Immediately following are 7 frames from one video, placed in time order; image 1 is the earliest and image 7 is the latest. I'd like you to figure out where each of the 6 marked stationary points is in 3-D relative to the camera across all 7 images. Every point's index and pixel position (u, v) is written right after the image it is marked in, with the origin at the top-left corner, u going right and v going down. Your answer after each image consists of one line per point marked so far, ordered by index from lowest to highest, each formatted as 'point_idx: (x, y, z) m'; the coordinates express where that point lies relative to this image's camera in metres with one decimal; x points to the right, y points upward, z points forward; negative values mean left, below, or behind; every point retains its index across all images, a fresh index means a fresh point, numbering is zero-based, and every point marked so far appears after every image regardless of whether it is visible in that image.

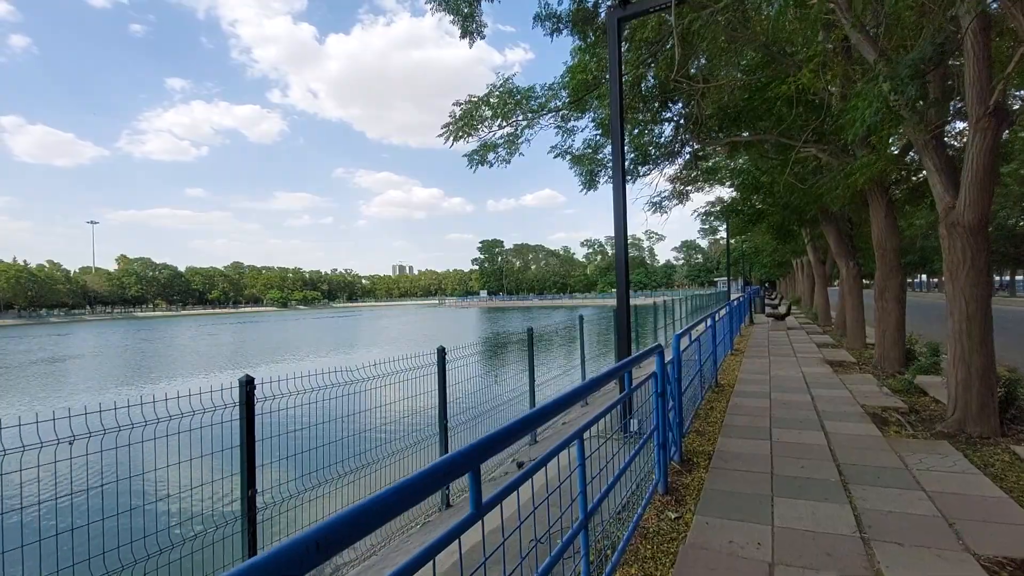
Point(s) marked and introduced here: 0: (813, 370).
0: (+3.7, -1.0, +6.3) m
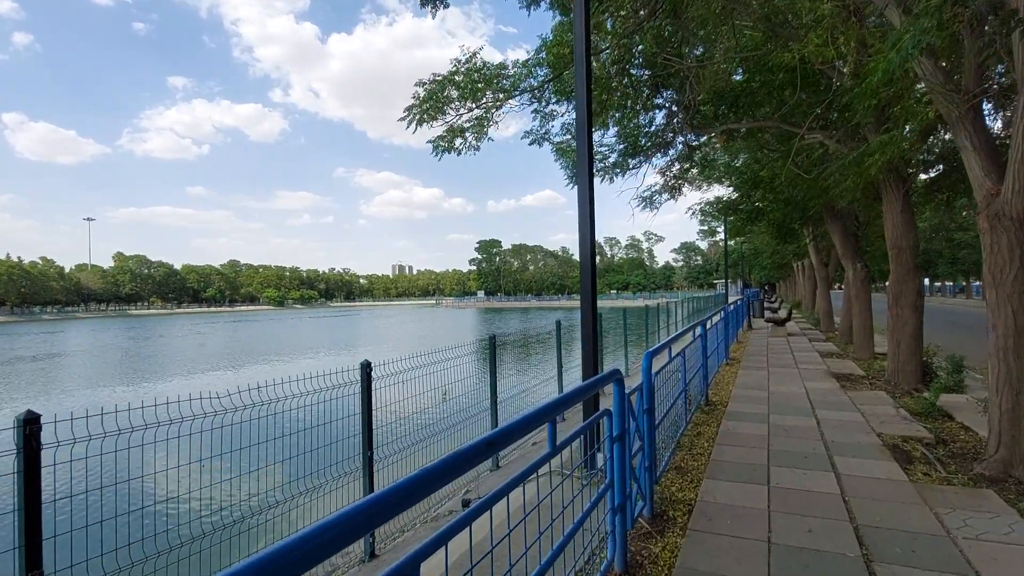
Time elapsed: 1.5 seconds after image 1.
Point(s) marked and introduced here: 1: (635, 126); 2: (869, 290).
0: (+3.4, -1.1, +5.6) m
1: (+1.9, +2.4, +7.8) m
2: (+5.8, 0.0, +8.2) m
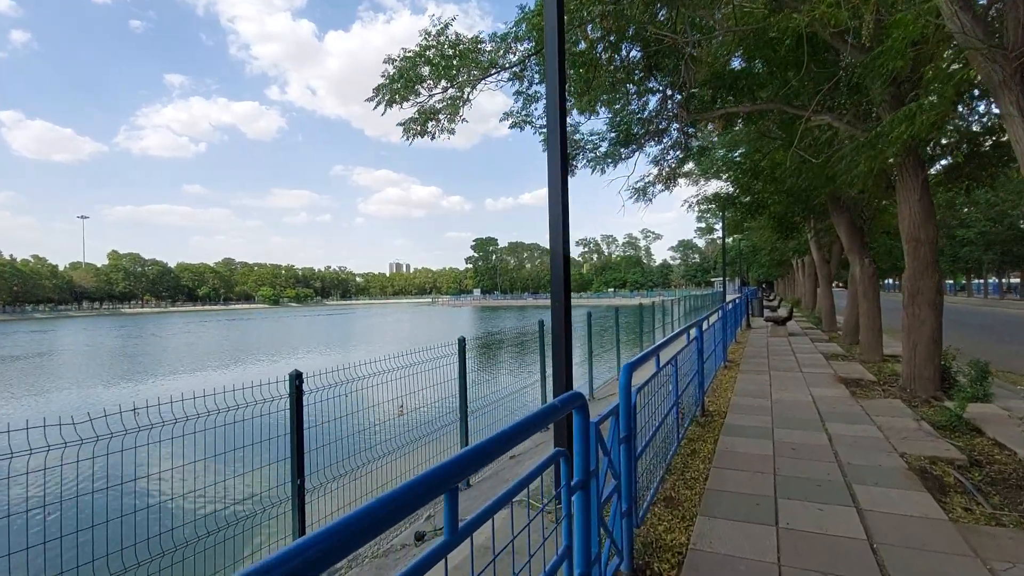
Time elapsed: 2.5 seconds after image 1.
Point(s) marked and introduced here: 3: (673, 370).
0: (+3.1, -1.0, +5.1) m
1: (+1.7, +2.5, +7.2) m
2: (+5.5, 0.0, +7.7) m
3: (+1.1, -0.6, +3.4) m
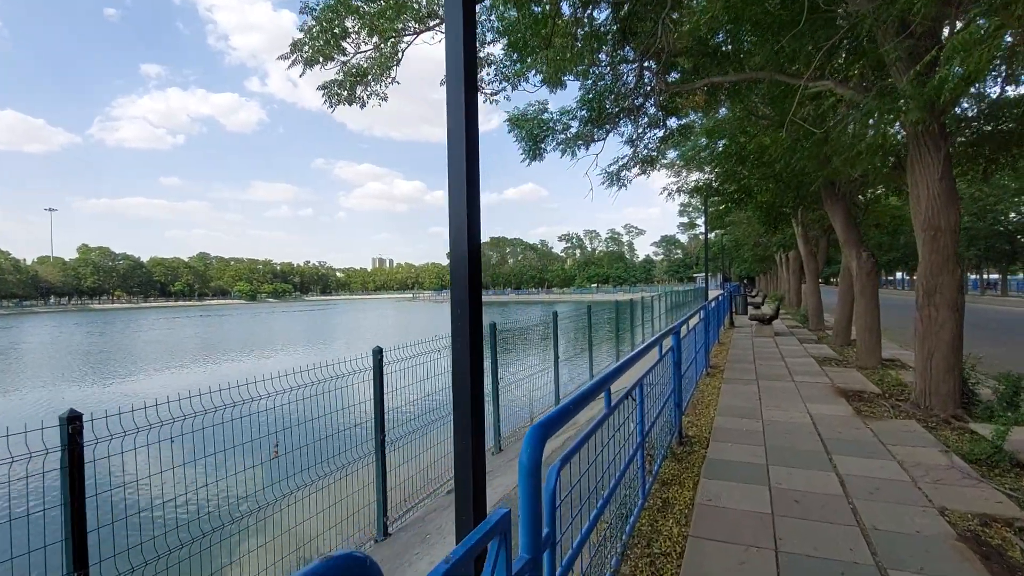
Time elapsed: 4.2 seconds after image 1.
0: (+2.6, -1.0, +4.3) m
1: (+1.1, +2.5, +6.4) m
2: (+4.9, 0.0, +7.0) m
3: (+0.6, -0.6, +2.6) m
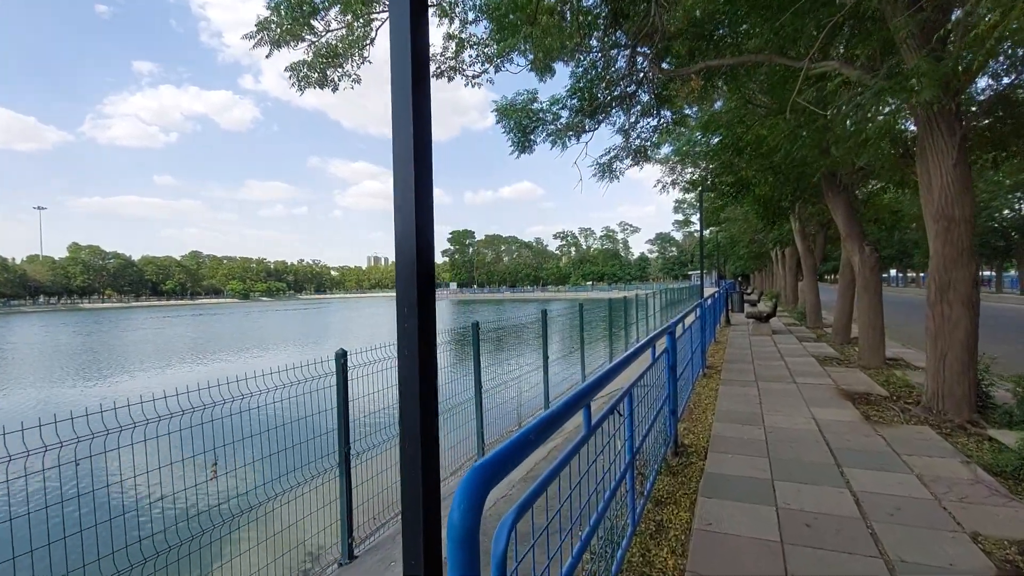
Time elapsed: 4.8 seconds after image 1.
0: (+2.5, -1.0, +4.0) m
1: (+1.0, +2.5, +6.0) m
2: (+4.8, +0.1, +6.7) m
3: (+0.5, -0.5, +2.3) m
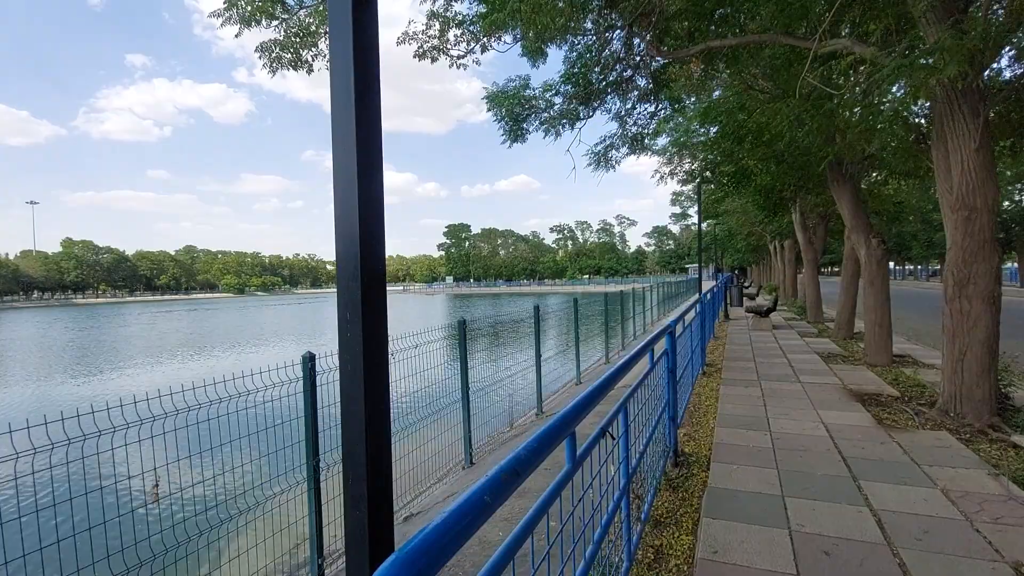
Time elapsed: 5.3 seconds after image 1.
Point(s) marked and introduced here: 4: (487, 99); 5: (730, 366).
0: (+2.4, -0.9, +3.7) m
1: (+0.8, +2.6, +5.7) m
2: (+4.7, +0.2, +6.4) m
3: (+0.4, -0.5, +2.0) m
4: (-0.4, +2.8, +7.4) m
5: (+2.5, -0.9, +5.9) m
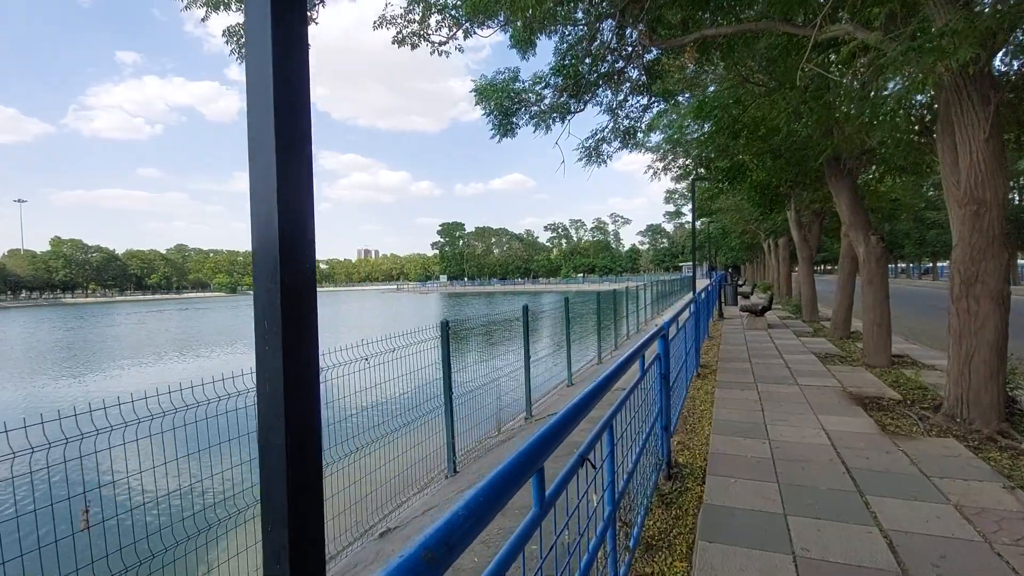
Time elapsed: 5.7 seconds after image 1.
0: (+2.3, -0.9, +3.5) m
1: (+0.7, +2.6, +5.5) m
2: (+4.5, +0.2, +6.3) m
3: (+0.3, -0.5, +1.8) m
4: (-0.5, +2.8, +7.2) m
5: (+2.4, -0.9, +5.7) m
